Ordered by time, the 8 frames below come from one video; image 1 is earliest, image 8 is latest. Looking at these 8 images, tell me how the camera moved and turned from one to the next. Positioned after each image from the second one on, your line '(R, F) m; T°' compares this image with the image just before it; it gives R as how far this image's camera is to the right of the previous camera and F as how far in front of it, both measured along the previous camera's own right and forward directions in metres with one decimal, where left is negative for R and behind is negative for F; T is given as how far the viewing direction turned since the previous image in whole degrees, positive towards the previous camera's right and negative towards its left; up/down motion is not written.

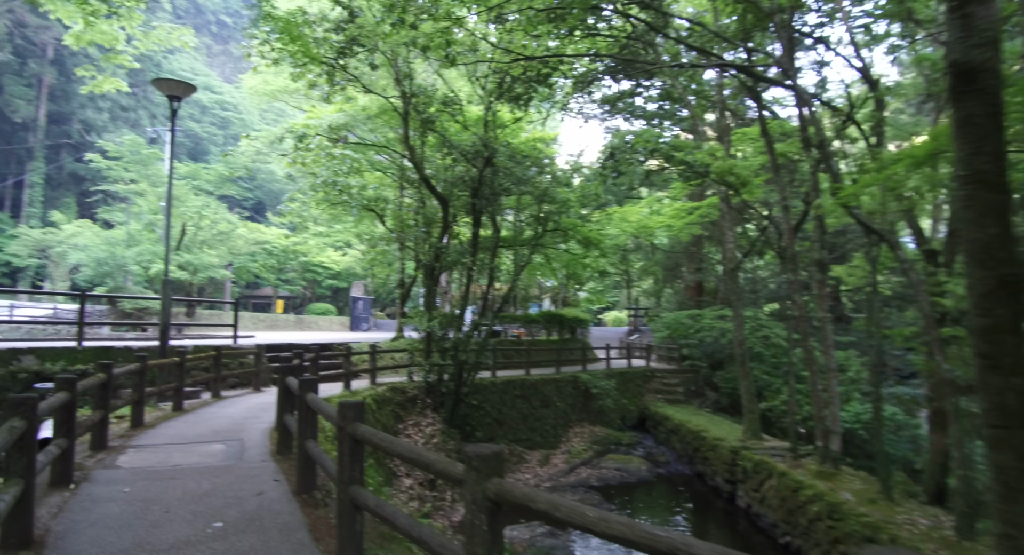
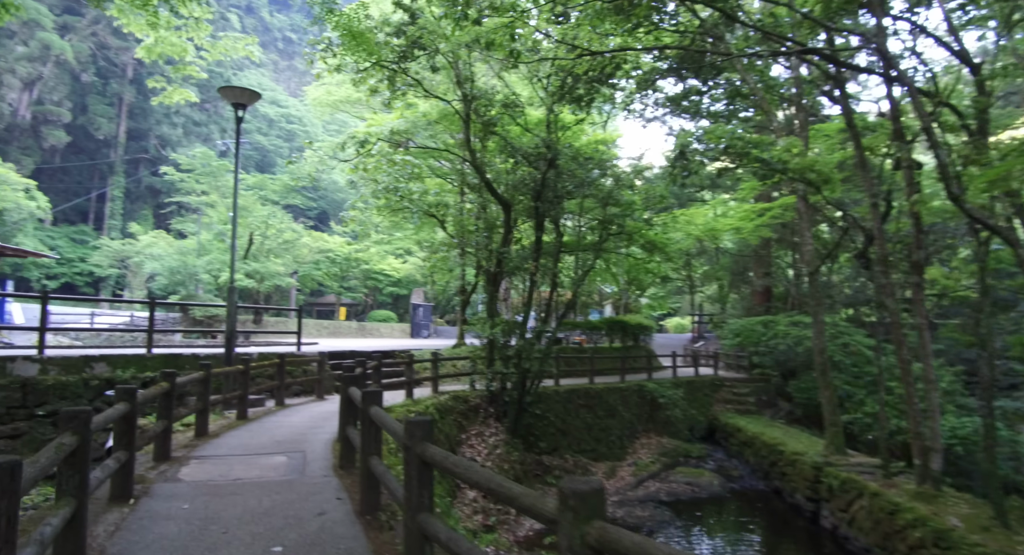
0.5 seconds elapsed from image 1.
(-0.1, +0.4) m; -5°
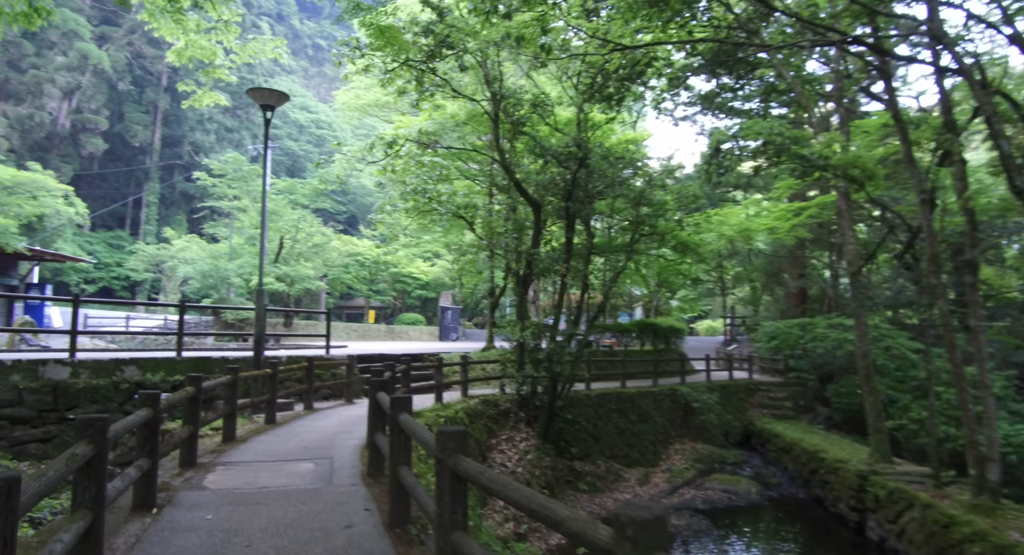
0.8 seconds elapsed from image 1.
(-0.1, +0.2) m; -3°
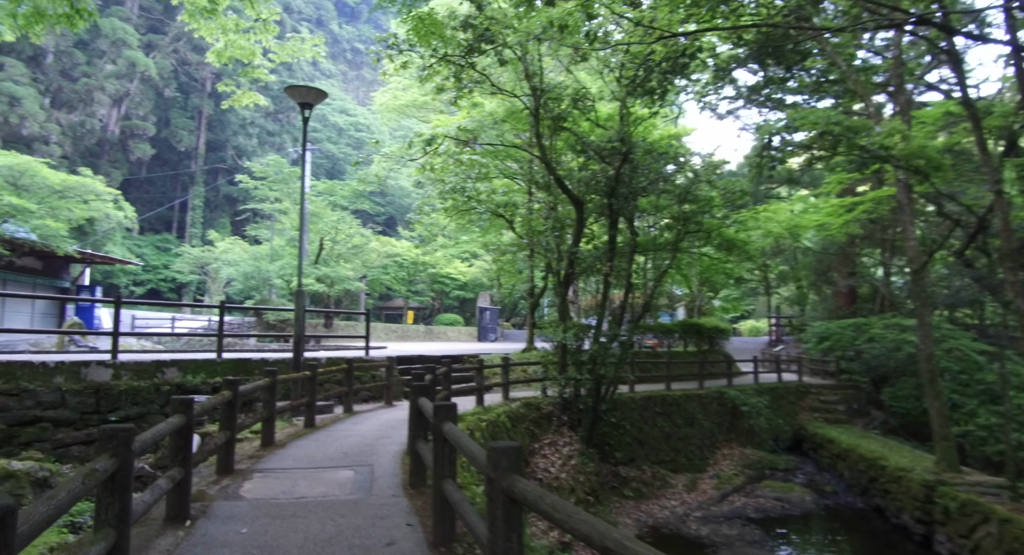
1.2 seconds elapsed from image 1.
(-0.1, +0.3) m; -3°
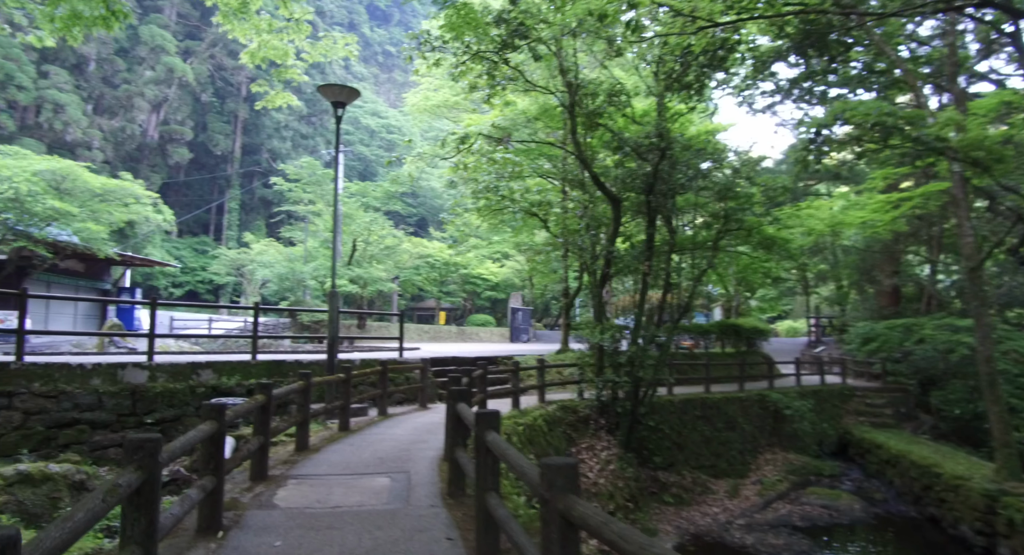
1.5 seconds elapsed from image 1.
(-0.1, +0.2) m; -3°
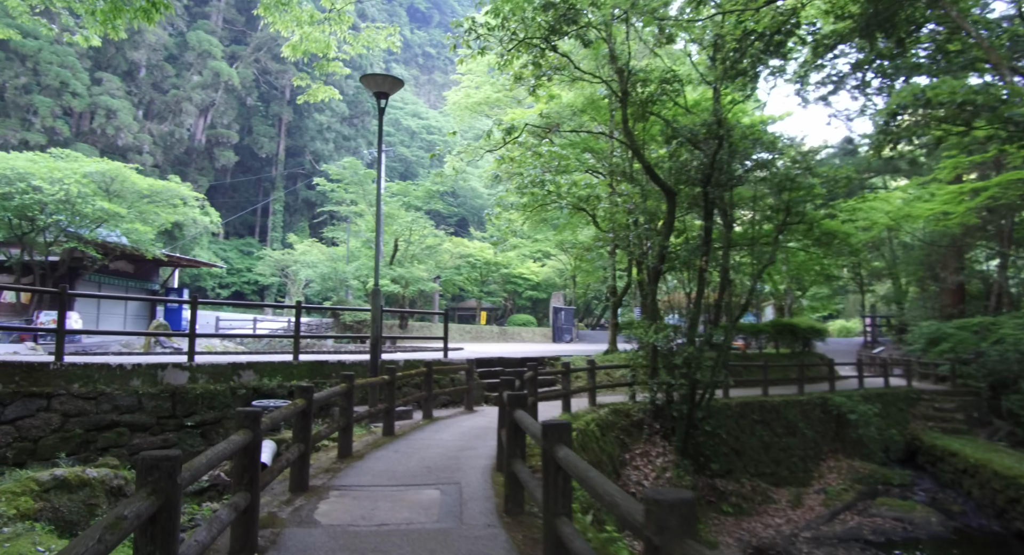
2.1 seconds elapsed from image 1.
(-0.1, +0.4) m; -4°
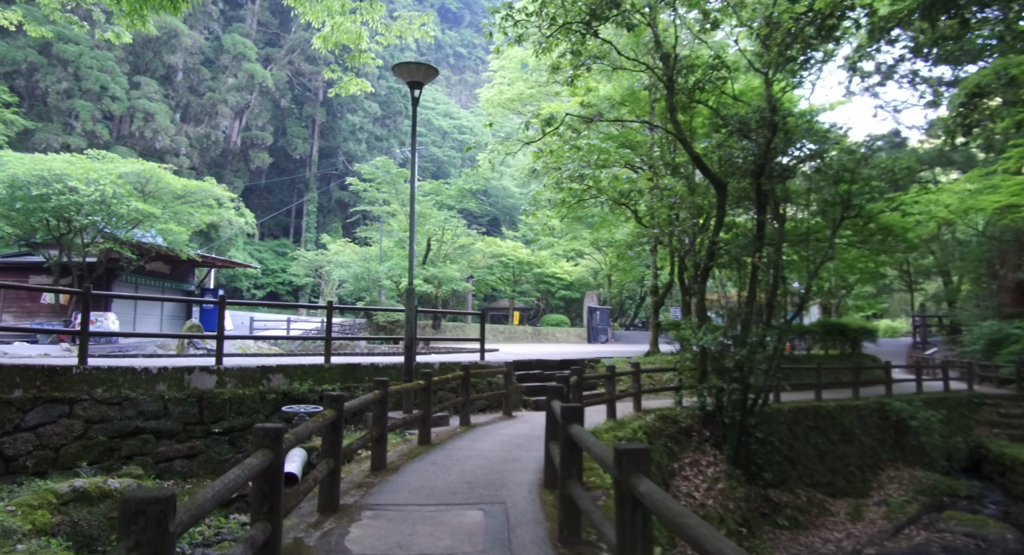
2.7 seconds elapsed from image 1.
(-0.1, +0.4) m; -3°
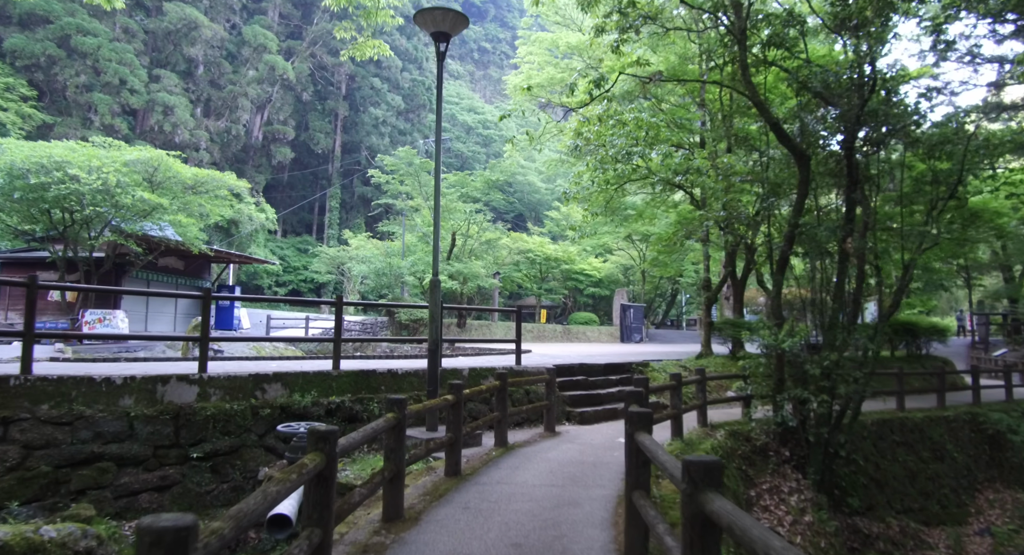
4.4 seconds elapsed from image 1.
(-0.2, +1.2) m; -2°
